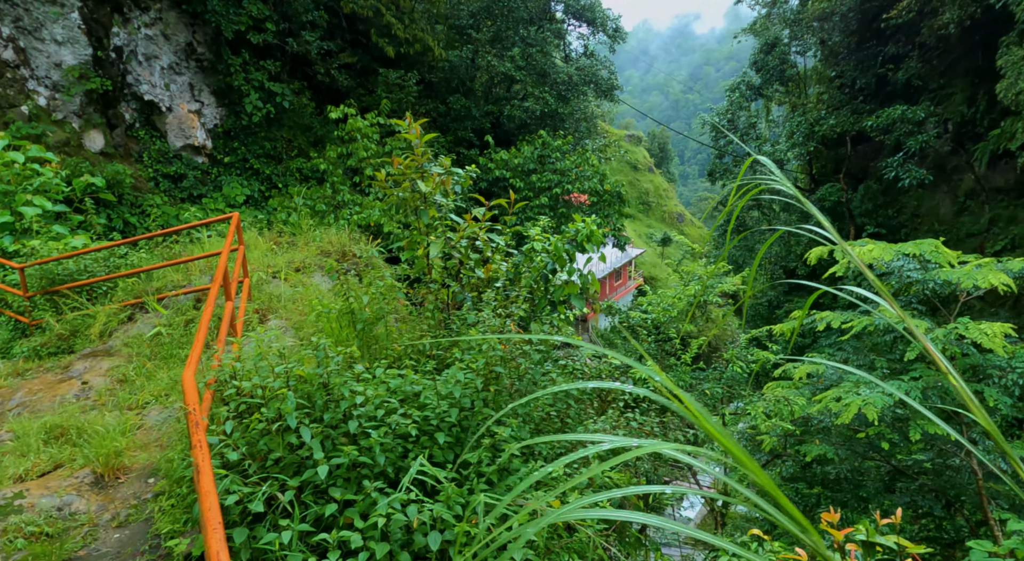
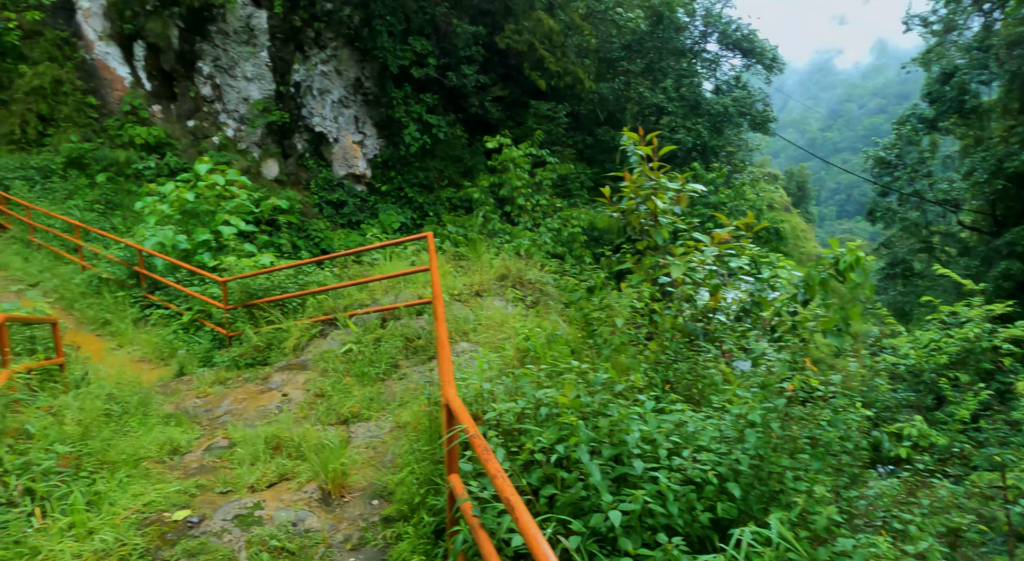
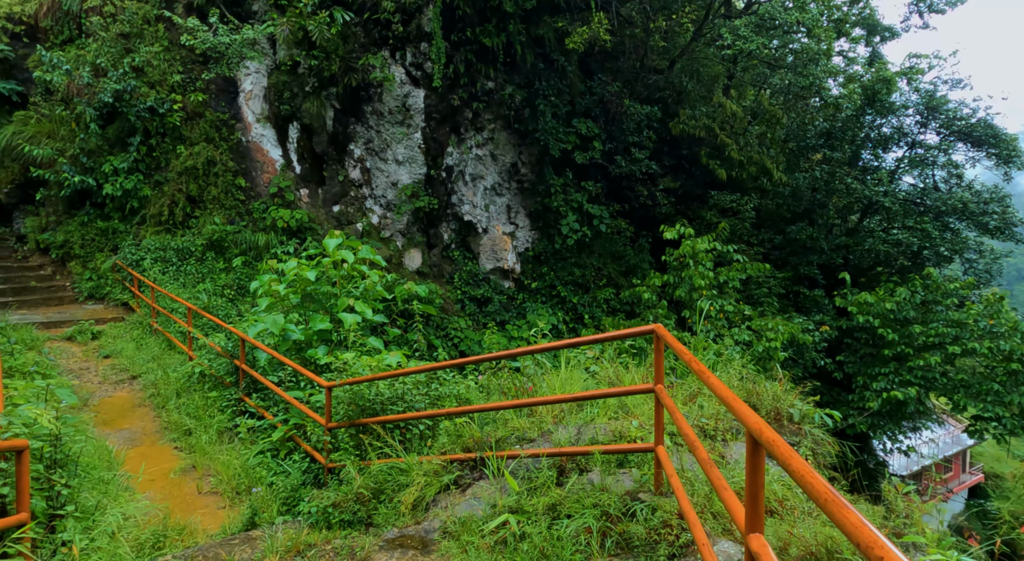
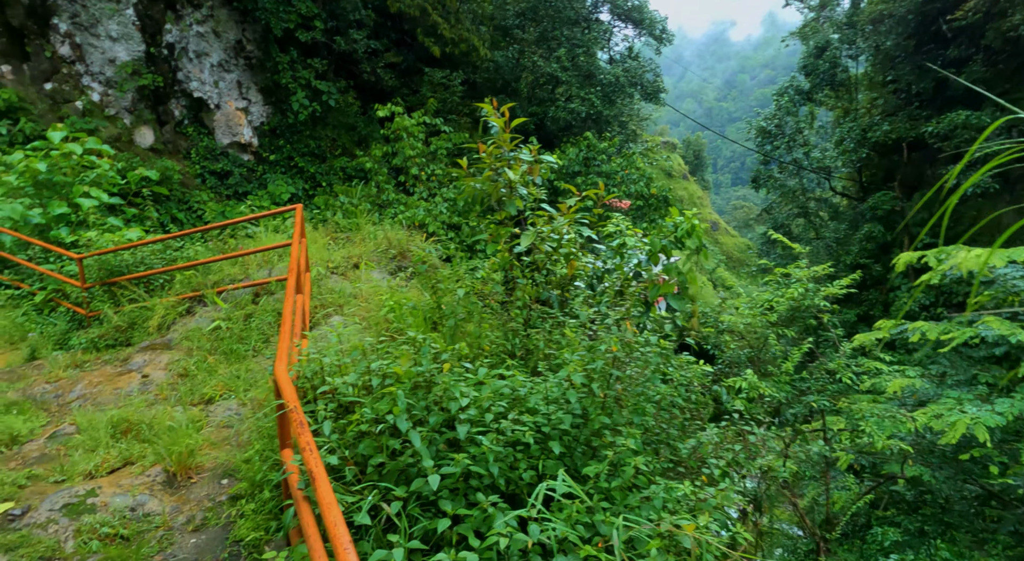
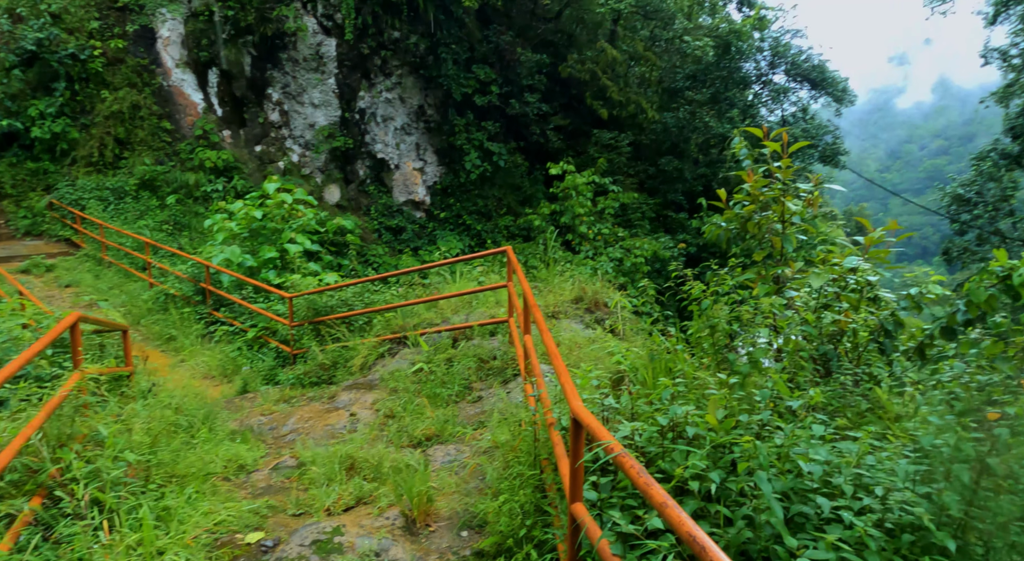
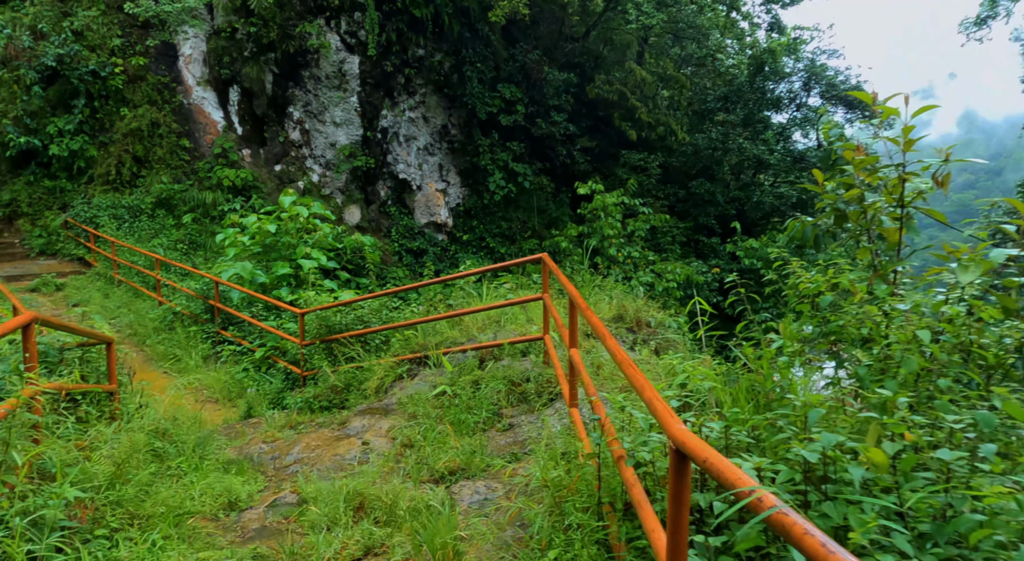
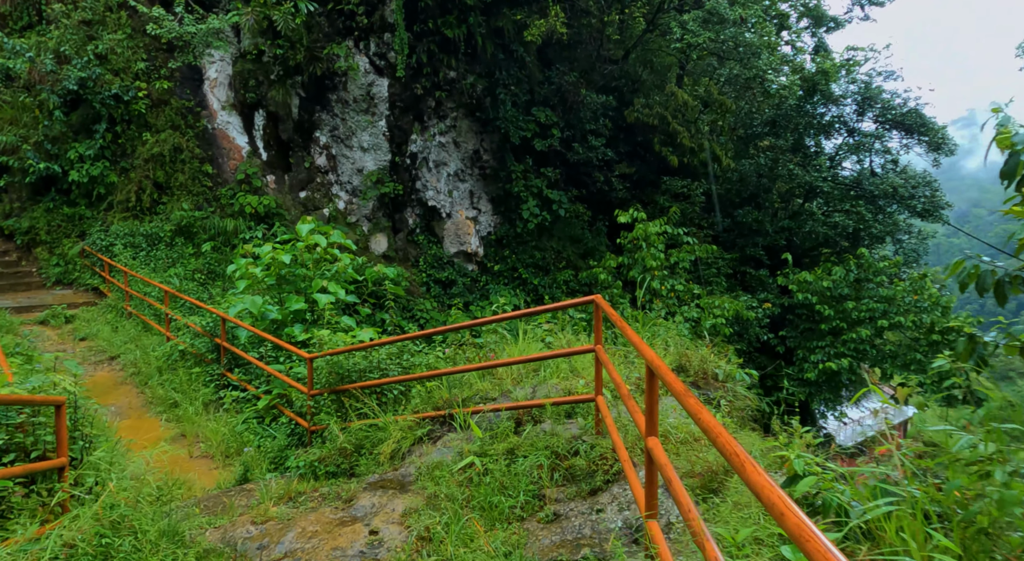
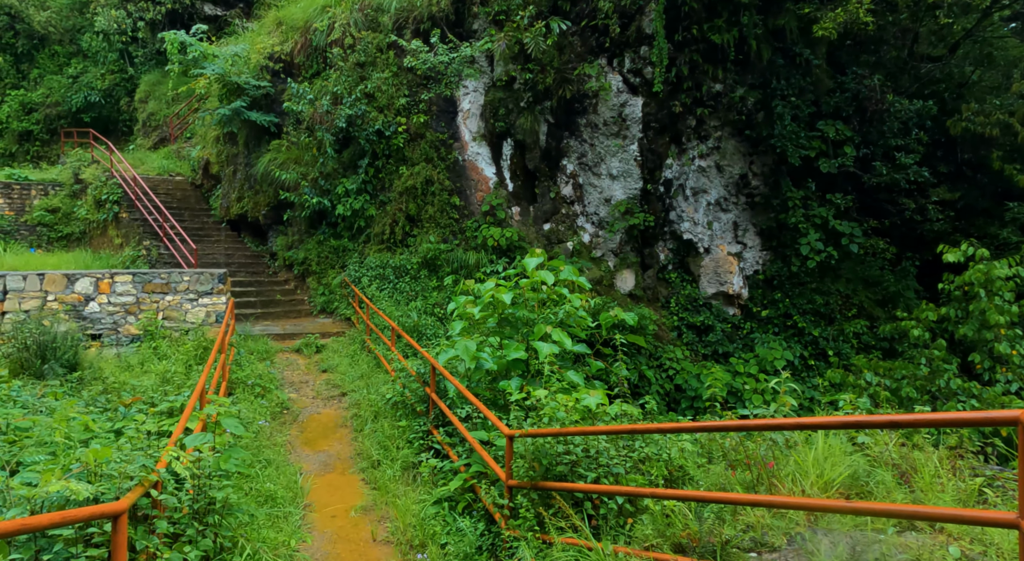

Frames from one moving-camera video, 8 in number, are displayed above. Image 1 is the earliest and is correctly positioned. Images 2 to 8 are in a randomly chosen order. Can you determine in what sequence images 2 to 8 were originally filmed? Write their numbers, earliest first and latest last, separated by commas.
4, 2, 5, 6, 7, 3, 8
